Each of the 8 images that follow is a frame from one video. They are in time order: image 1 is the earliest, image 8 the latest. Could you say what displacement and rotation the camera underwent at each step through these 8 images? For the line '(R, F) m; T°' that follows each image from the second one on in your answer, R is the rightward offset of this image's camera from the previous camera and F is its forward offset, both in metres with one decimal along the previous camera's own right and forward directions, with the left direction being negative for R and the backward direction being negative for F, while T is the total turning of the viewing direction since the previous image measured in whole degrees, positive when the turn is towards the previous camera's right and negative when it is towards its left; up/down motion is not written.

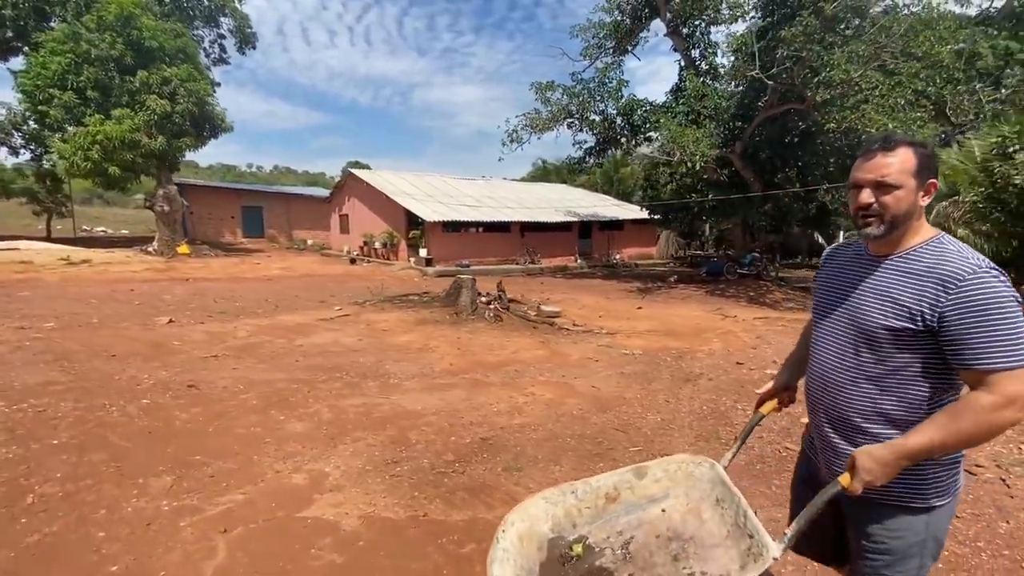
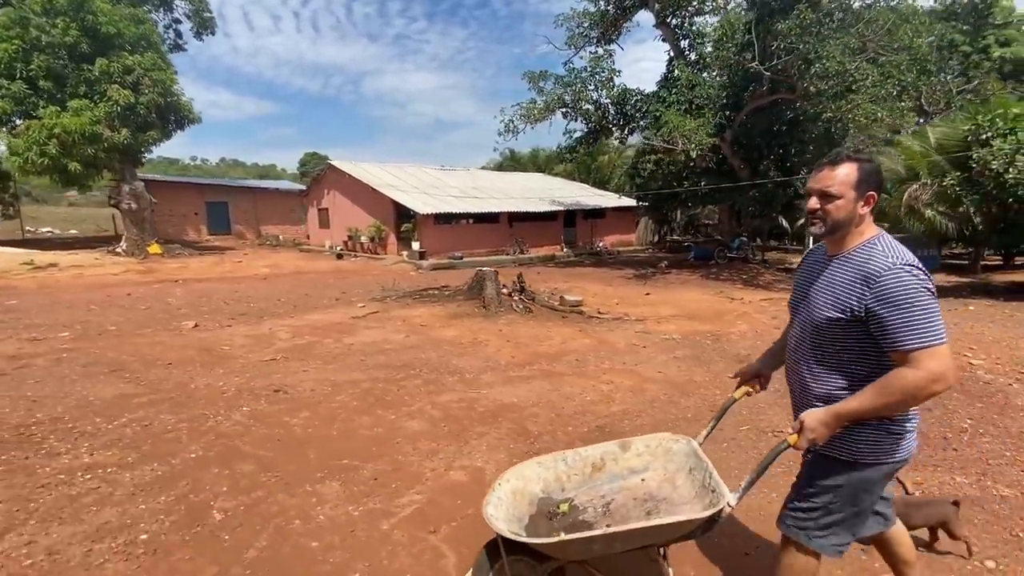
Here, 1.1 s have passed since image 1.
(-1.4, 0.0) m; +5°
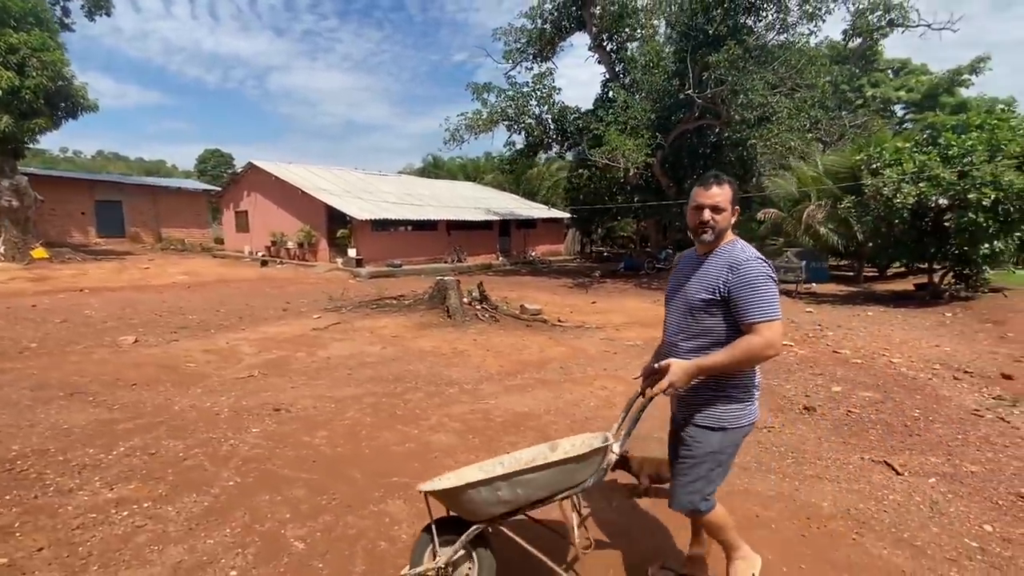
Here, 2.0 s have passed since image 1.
(-1.0, 0.0) m; +10°
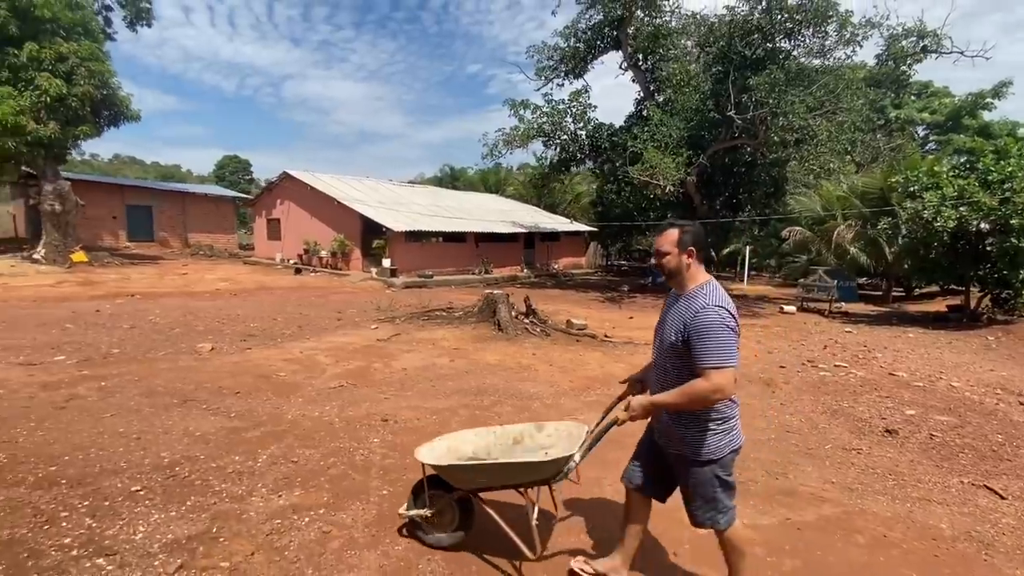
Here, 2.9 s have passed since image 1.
(-0.9, -0.2) m; -1°
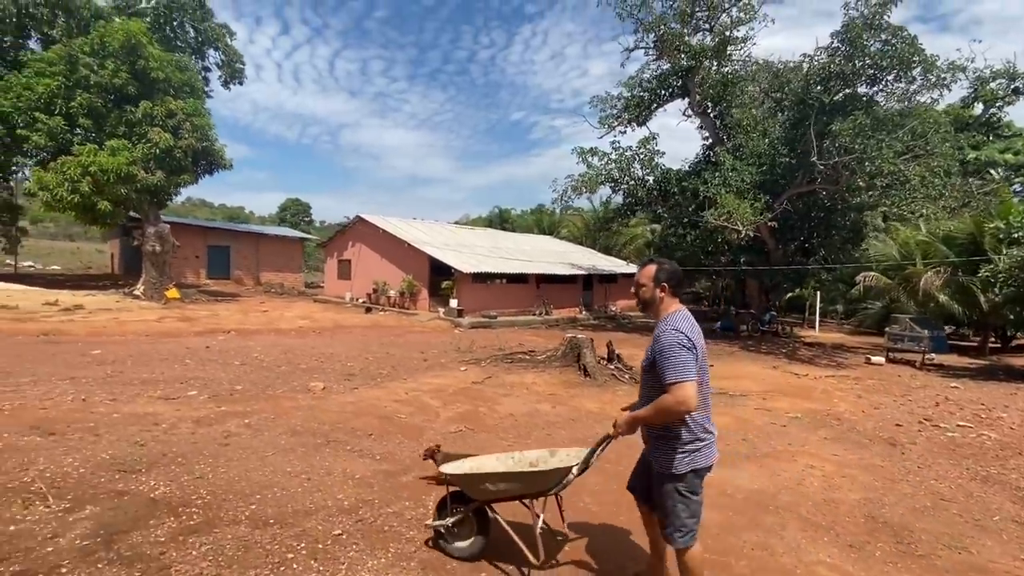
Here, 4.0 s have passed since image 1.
(-1.0, -0.1) m; -5°
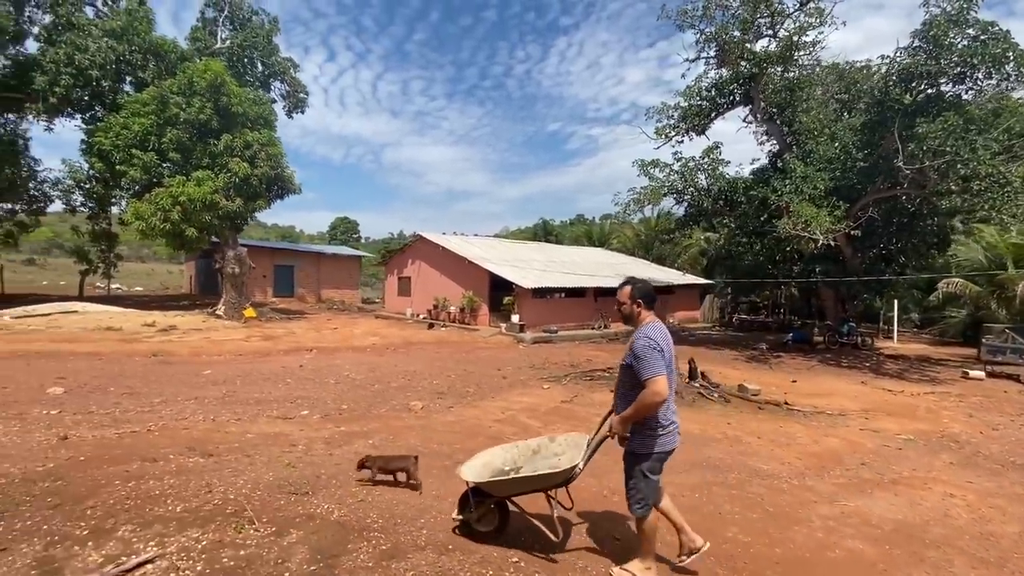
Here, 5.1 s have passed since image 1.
(-0.9, -0.1) m; -5°
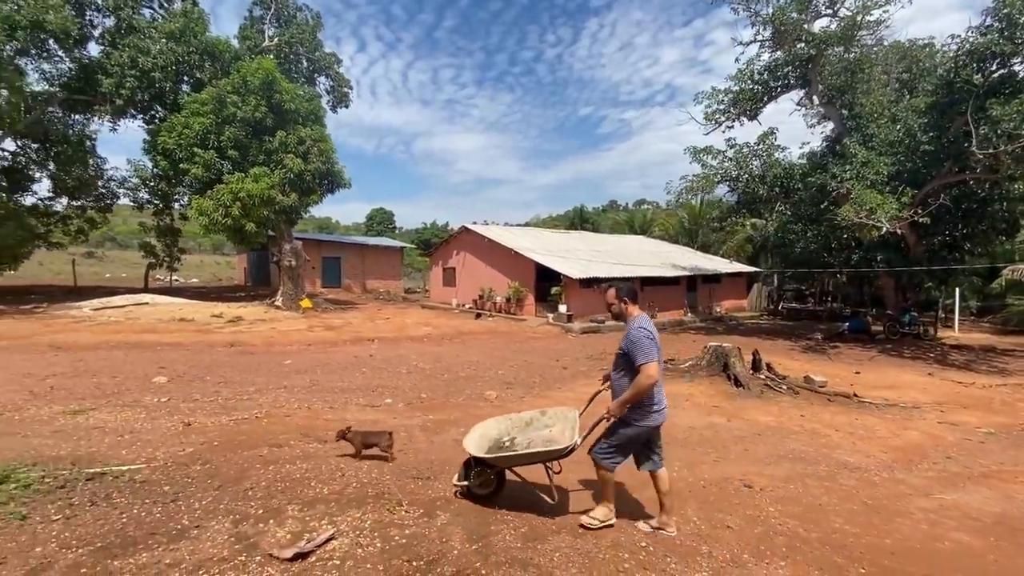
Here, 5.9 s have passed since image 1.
(-0.7, -0.2) m; -4°
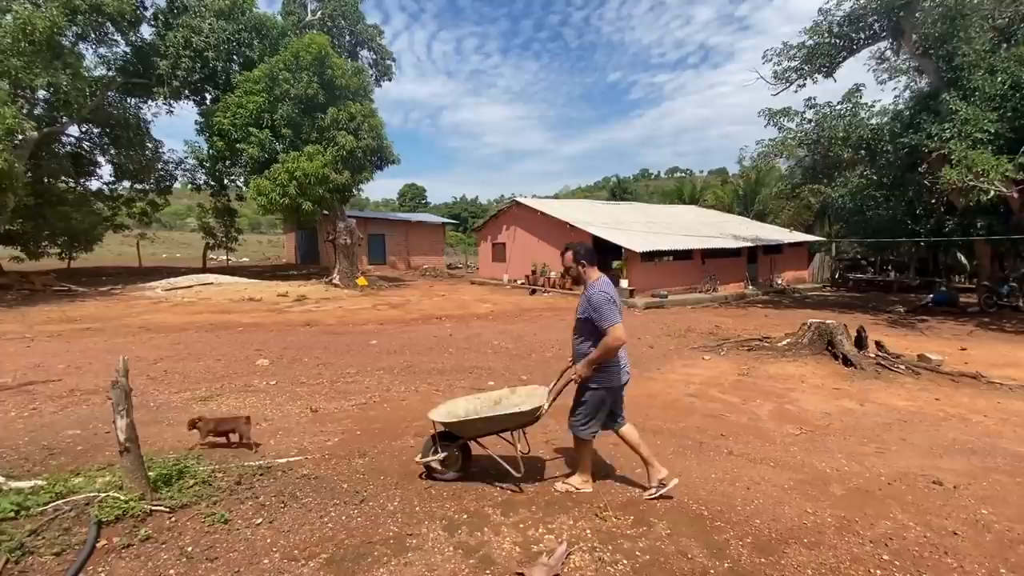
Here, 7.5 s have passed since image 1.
(-1.3, +0.3) m; -3°
